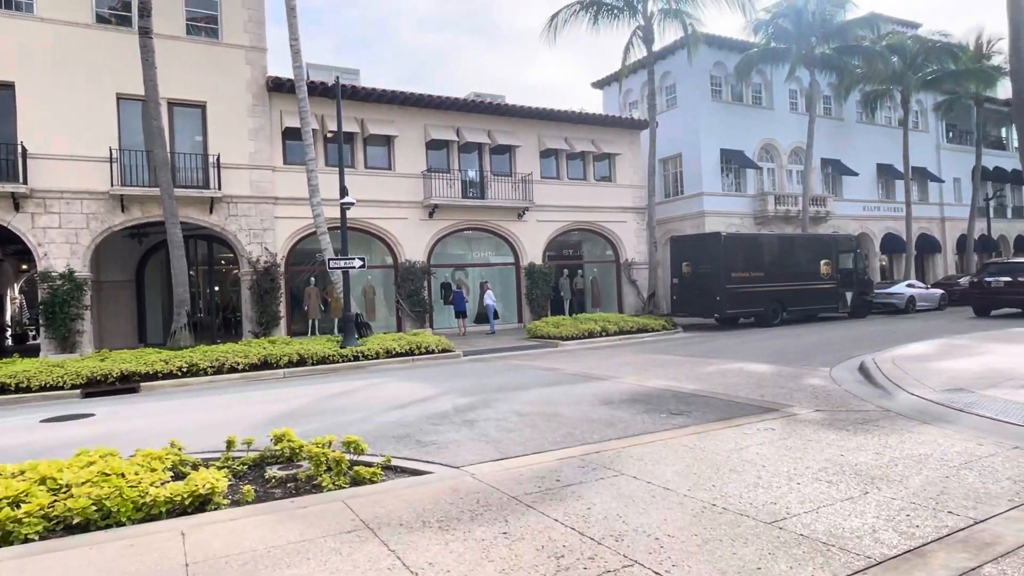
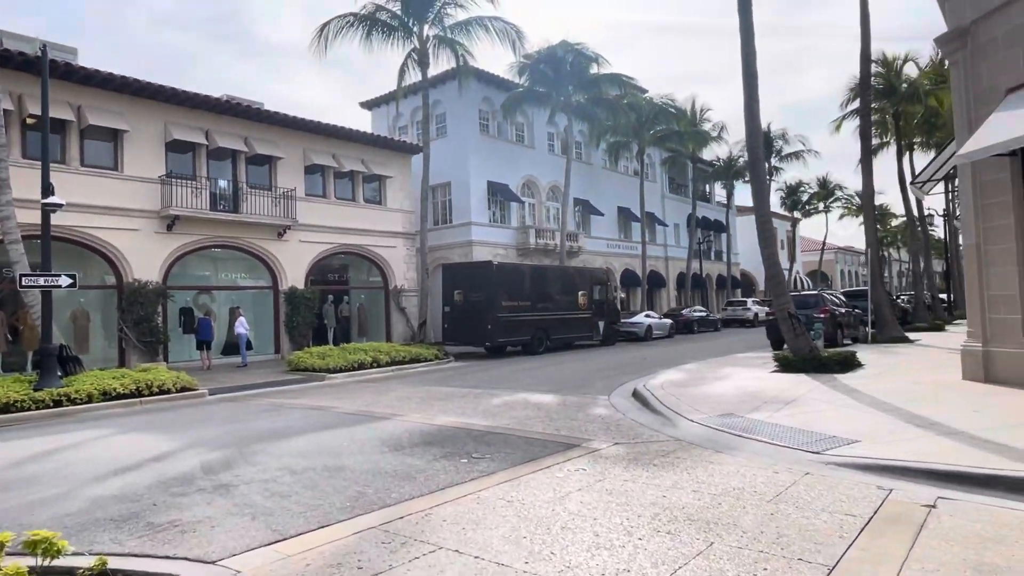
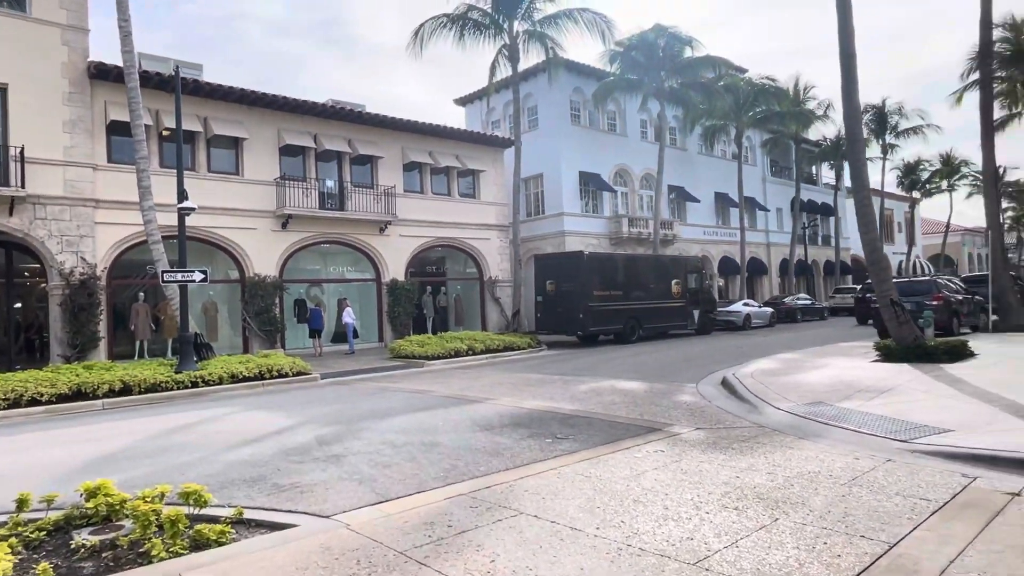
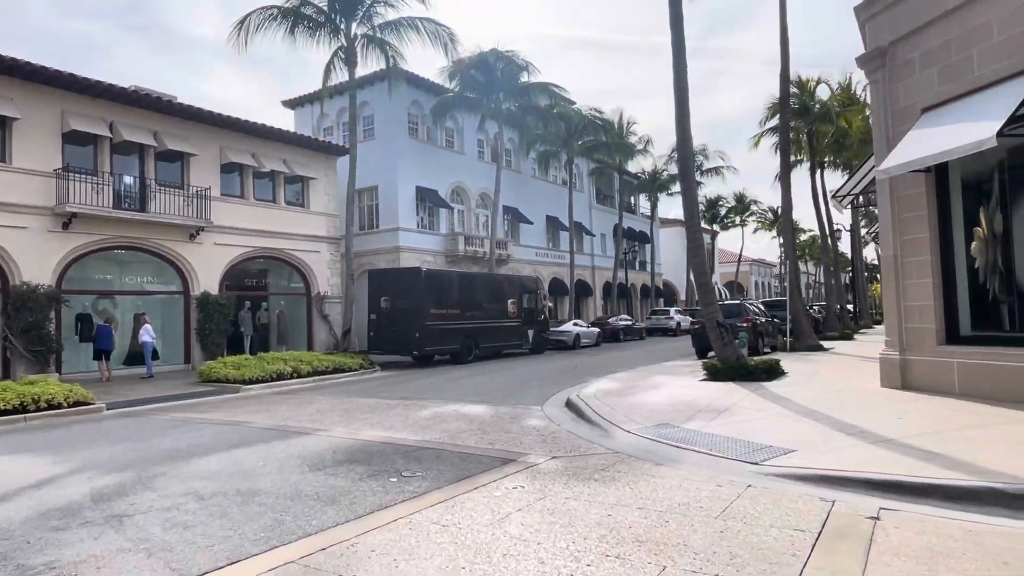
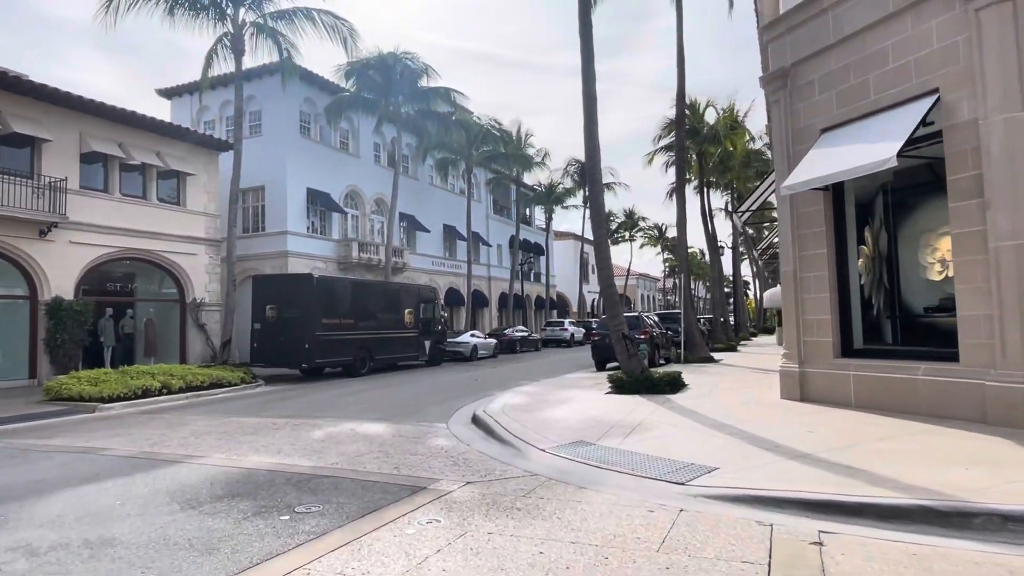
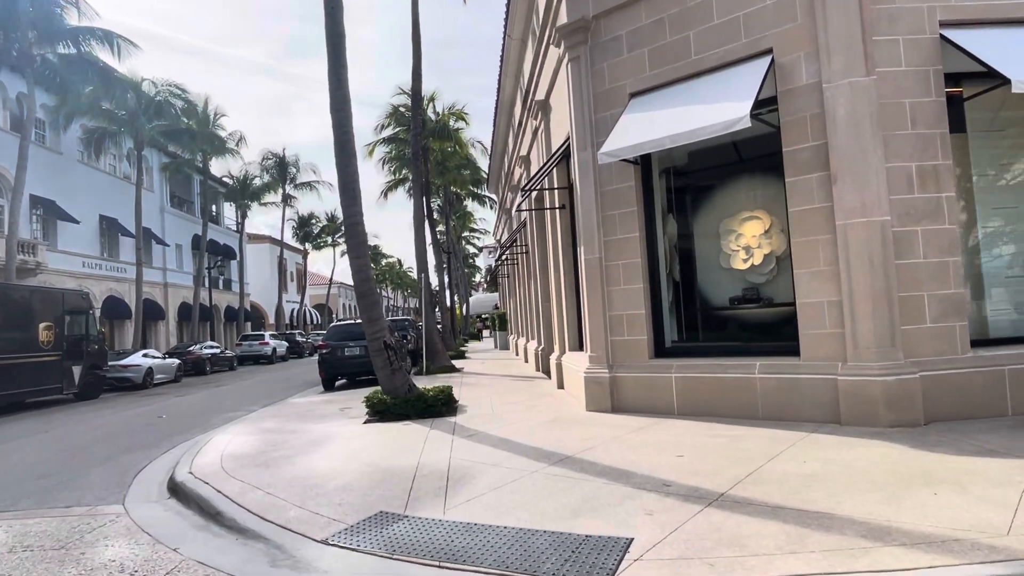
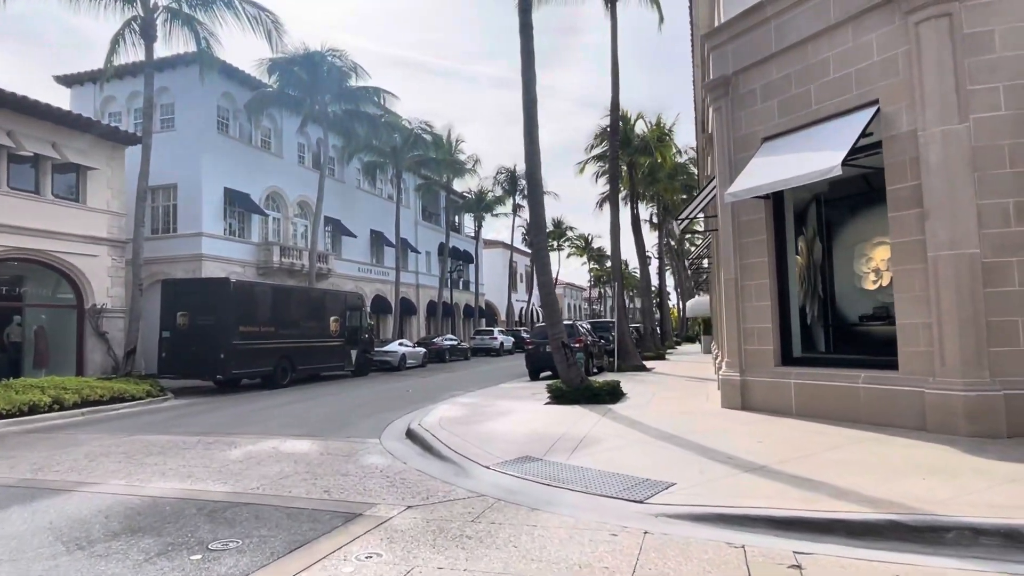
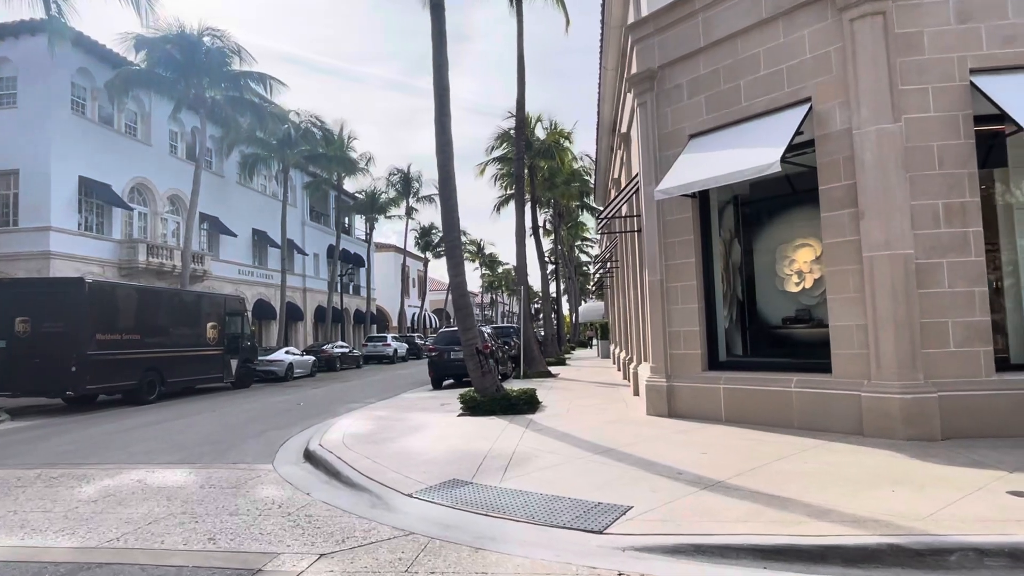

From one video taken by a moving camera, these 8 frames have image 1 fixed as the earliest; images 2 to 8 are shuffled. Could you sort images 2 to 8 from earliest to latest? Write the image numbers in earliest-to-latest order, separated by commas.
3, 2, 4, 5, 7, 8, 6
